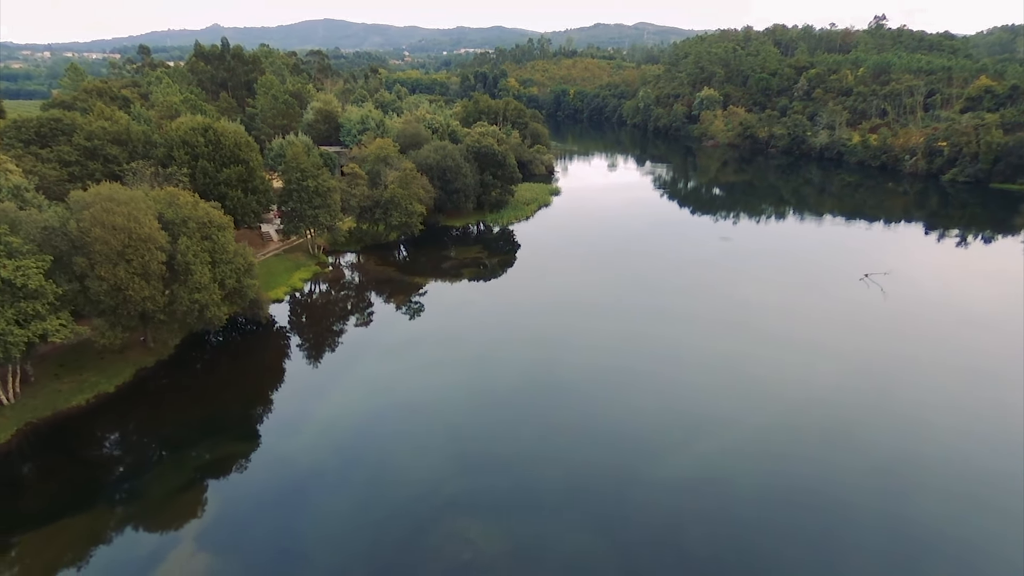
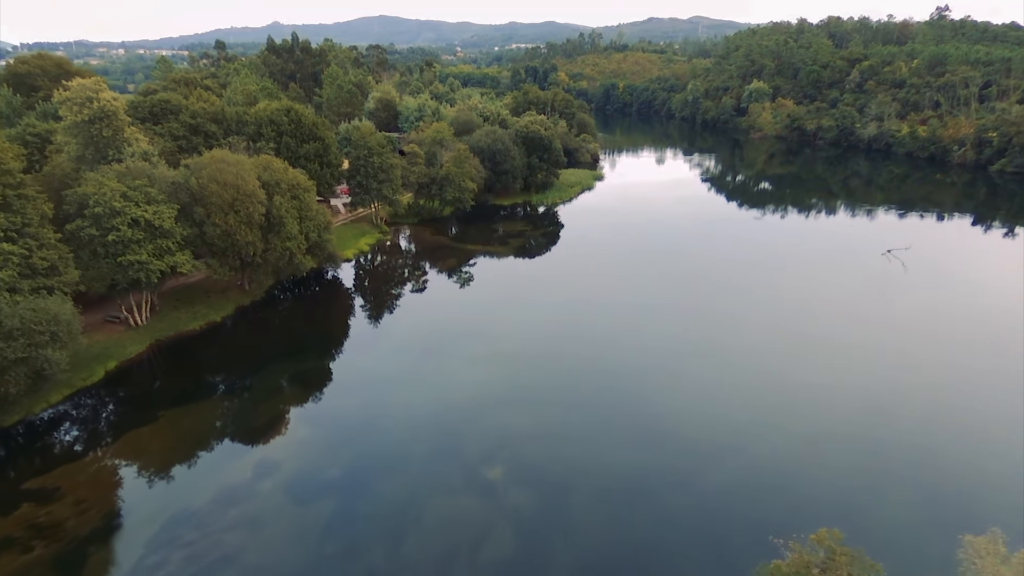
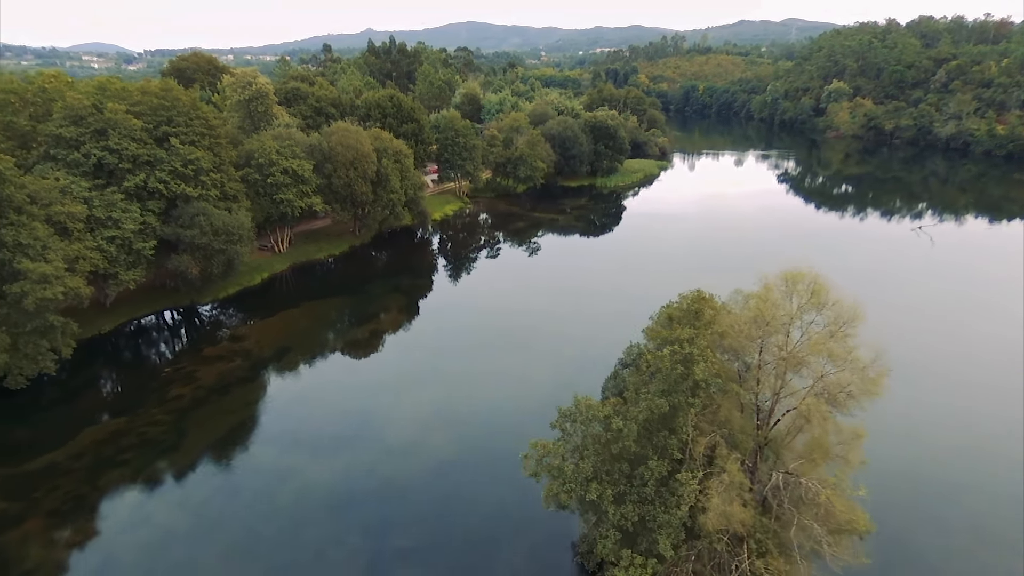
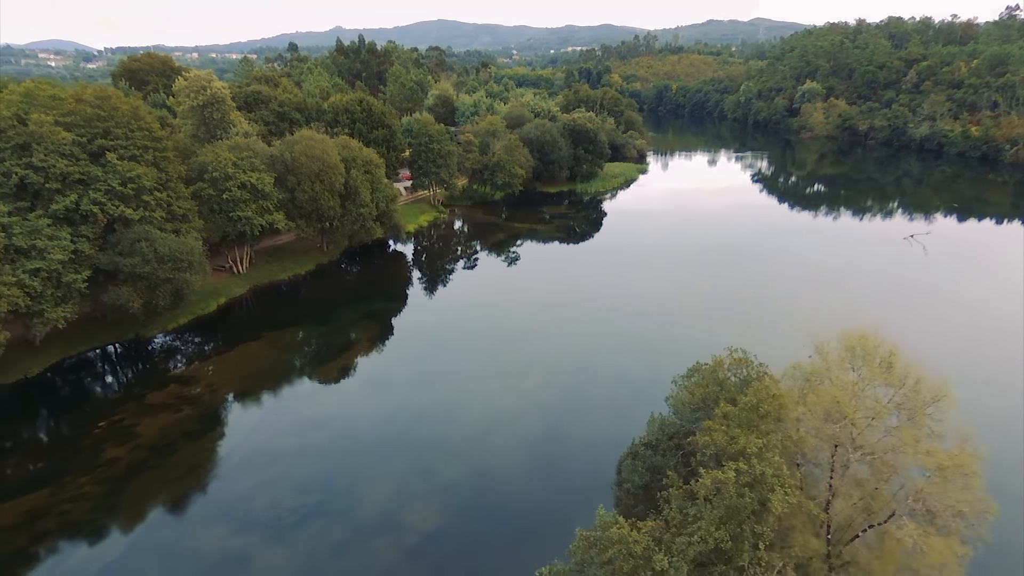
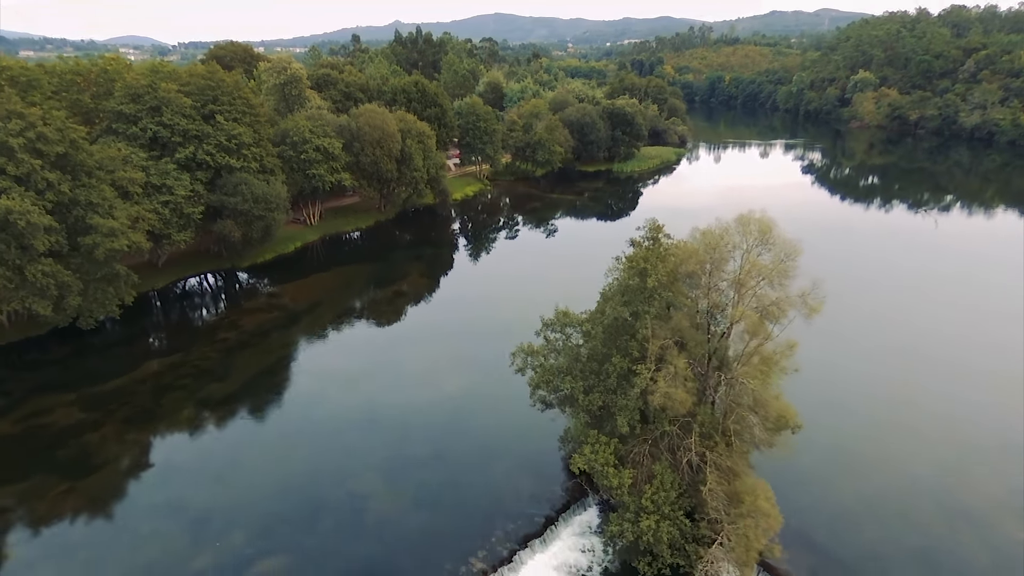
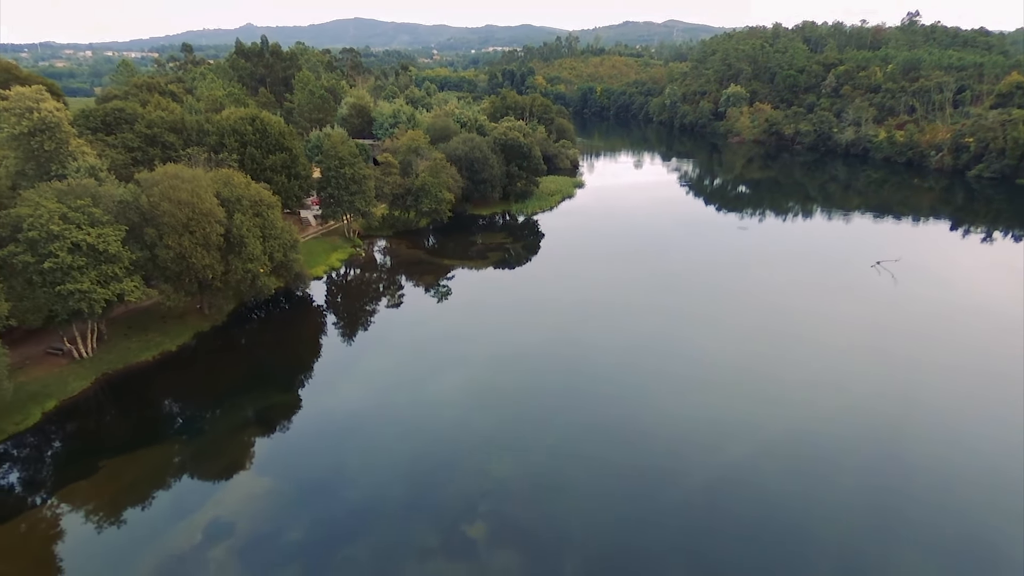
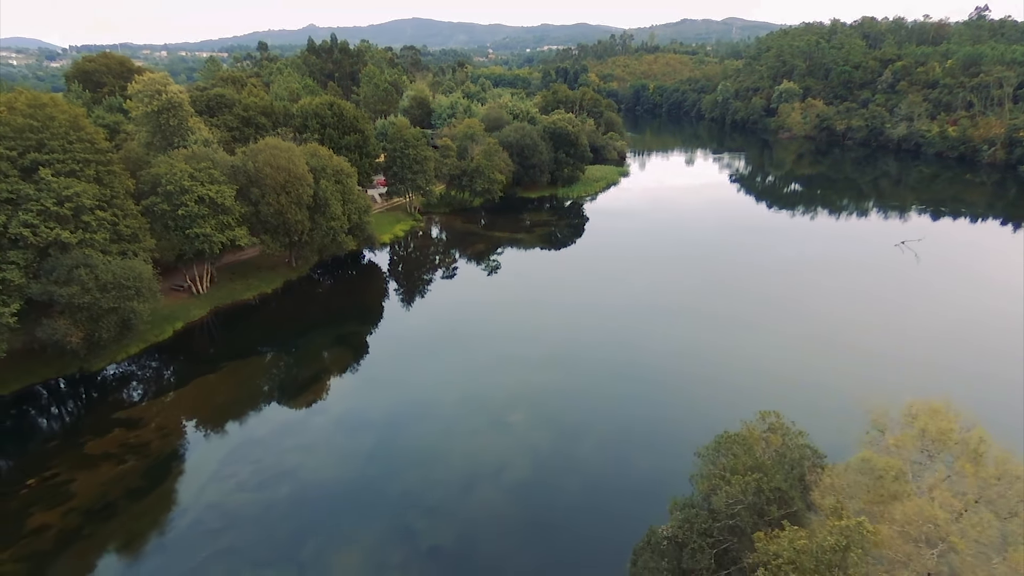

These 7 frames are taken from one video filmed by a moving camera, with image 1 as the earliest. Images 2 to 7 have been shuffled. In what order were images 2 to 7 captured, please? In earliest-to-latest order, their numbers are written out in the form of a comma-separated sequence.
6, 2, 7, 4, 3, 5
